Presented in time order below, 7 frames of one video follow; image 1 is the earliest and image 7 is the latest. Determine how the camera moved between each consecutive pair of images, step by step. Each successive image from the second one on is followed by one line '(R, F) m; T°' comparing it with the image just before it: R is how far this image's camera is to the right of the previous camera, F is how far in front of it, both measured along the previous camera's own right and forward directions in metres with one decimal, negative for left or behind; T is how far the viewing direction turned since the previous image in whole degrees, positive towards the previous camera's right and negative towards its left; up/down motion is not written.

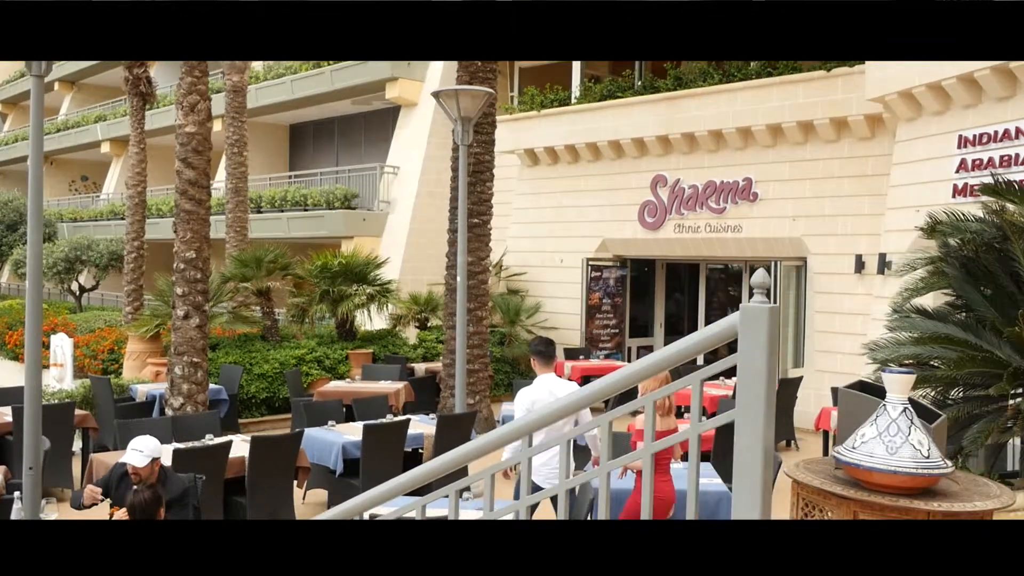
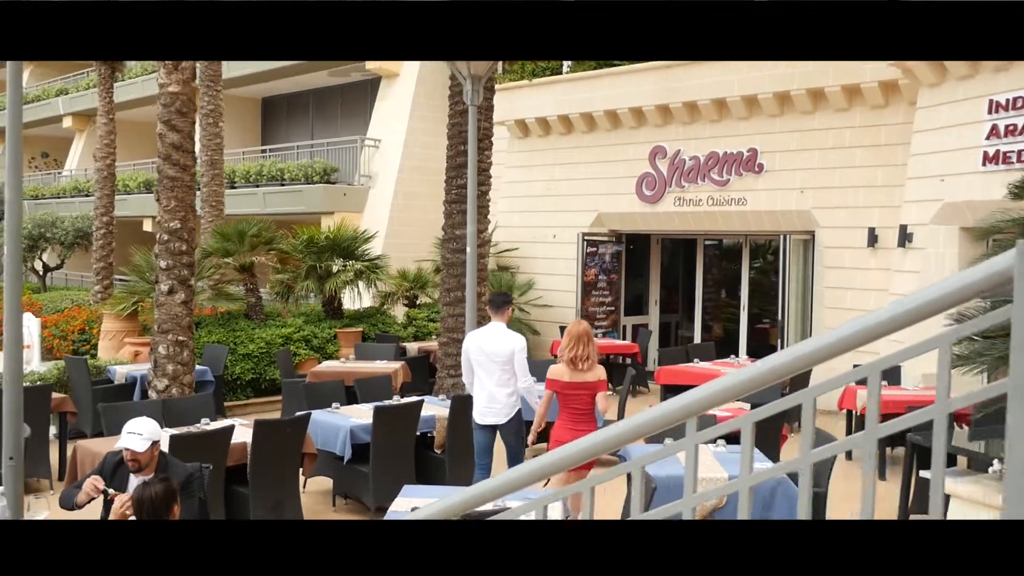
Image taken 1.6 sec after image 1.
(-0.4, +0.6) m; +2°
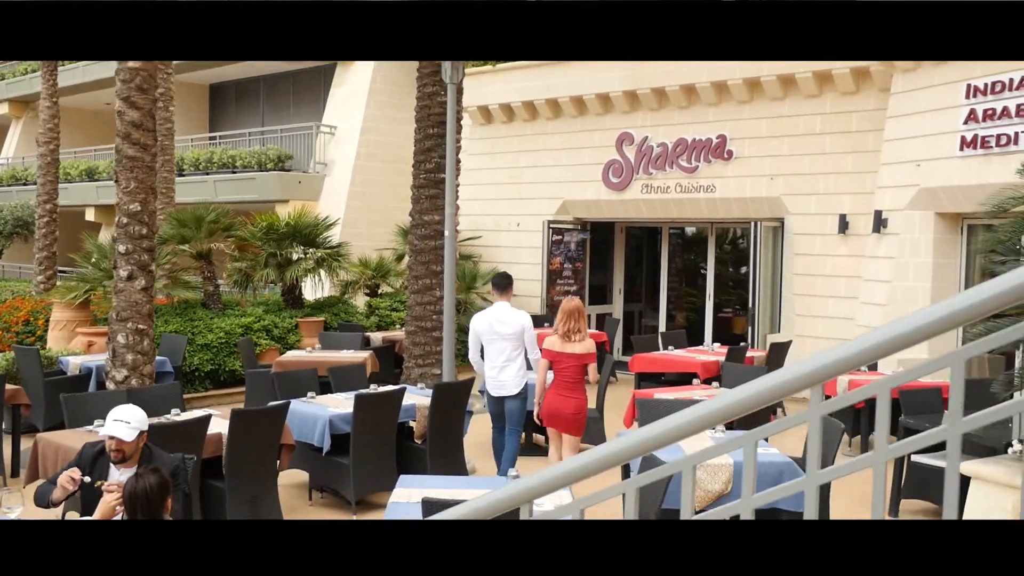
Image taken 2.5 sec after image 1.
(-0.3, +0.3) m; +3°
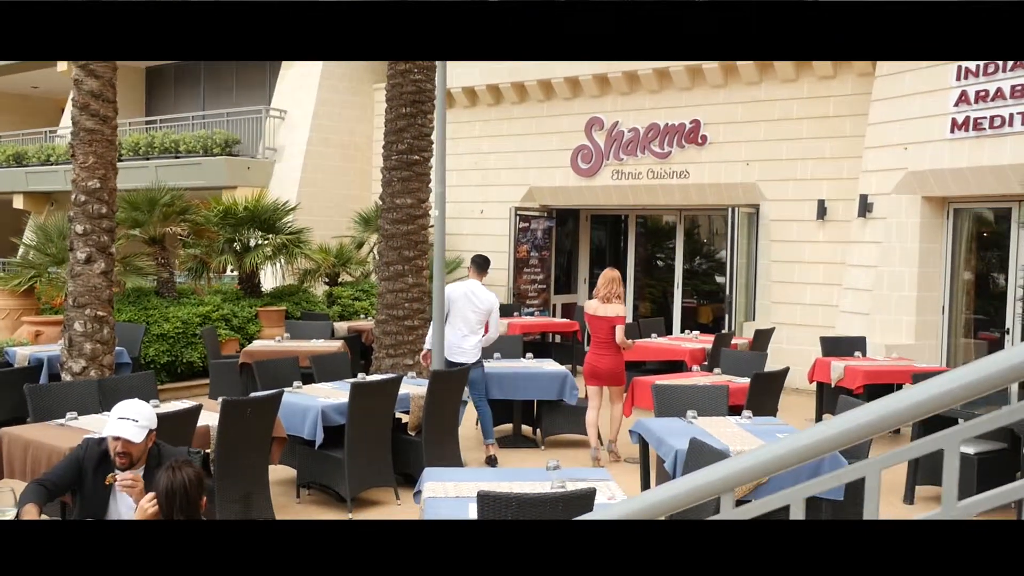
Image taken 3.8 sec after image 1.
(-0.5, +0.5) m; +4°
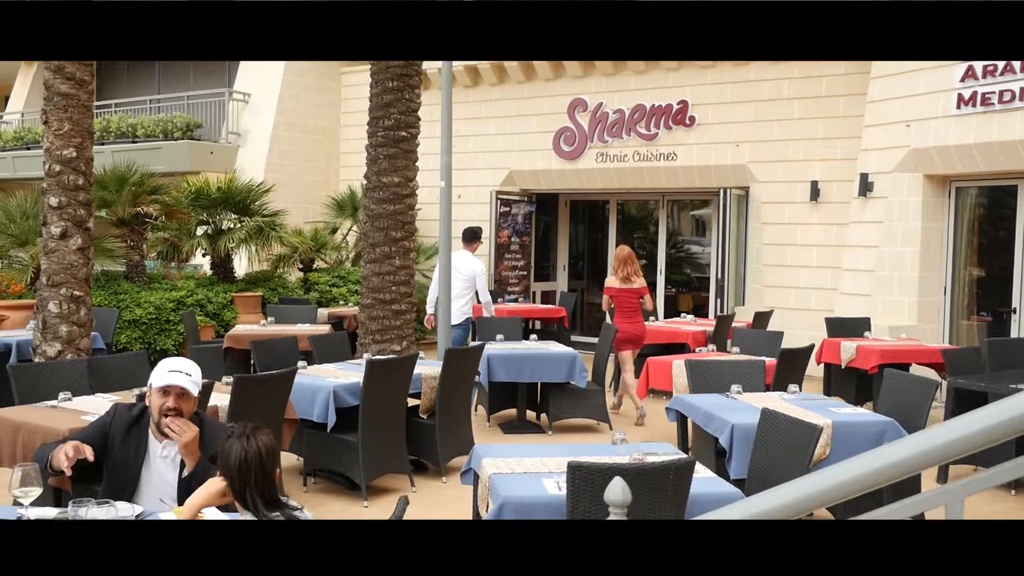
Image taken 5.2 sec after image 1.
(-0.5, +0.4) m; +3°
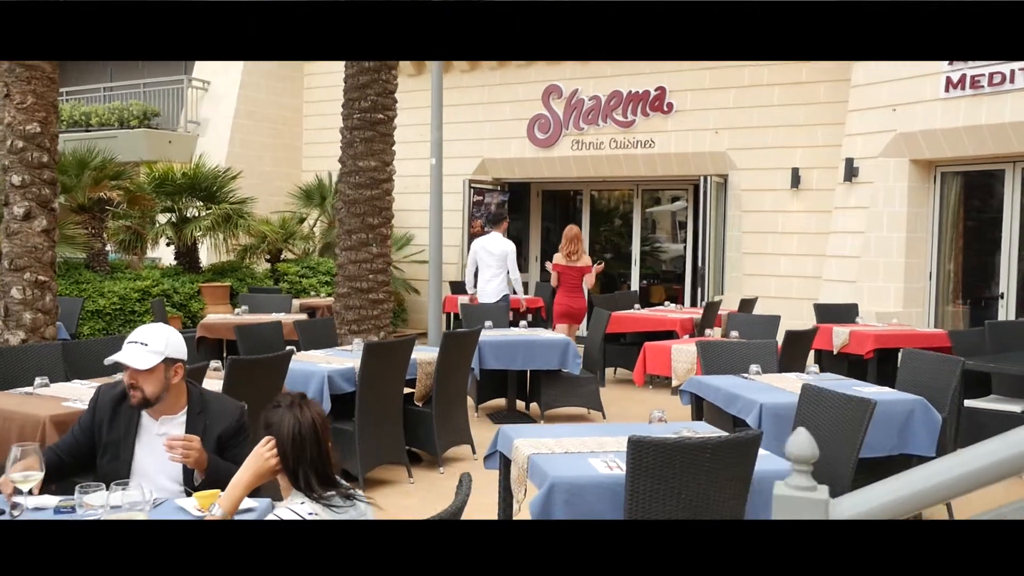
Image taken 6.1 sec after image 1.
(-0.3, +0.3) m; +3°
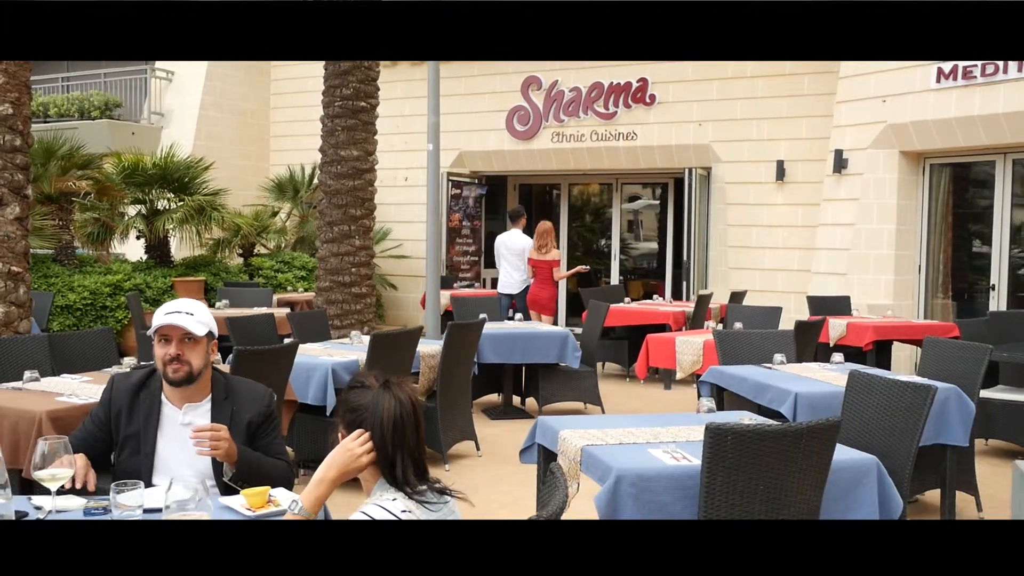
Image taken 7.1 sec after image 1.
(-0.3, +0.2) m; +3°
